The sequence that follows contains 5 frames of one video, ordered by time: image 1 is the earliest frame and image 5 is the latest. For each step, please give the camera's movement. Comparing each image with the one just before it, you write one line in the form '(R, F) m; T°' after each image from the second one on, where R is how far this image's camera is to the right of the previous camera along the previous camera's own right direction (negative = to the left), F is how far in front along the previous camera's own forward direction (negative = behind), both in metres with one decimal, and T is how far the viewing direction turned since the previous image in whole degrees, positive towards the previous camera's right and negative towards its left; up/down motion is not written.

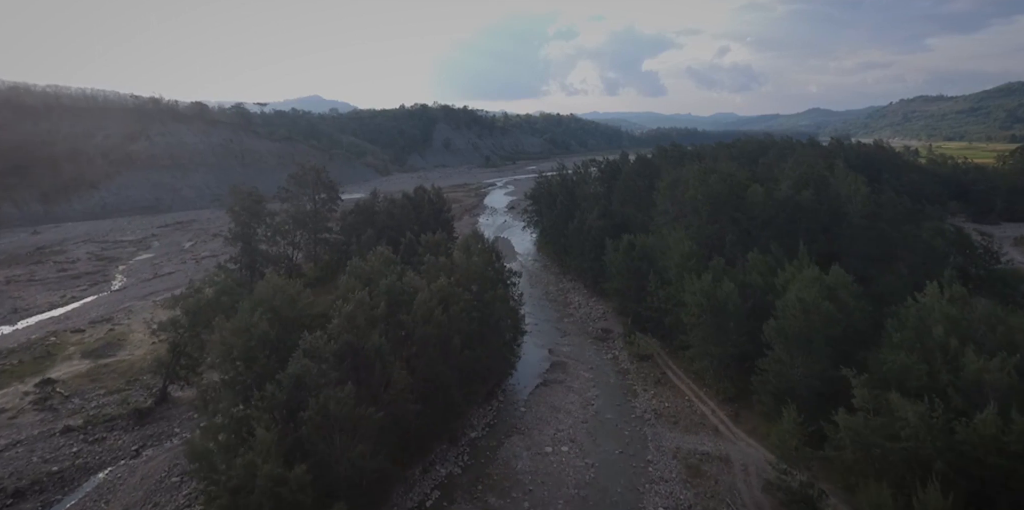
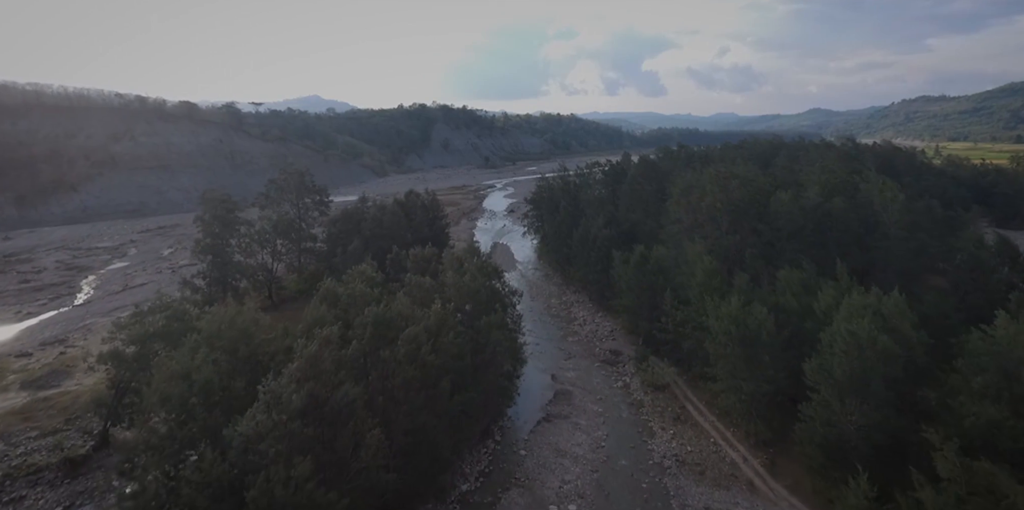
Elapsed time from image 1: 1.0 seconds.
(0.0, +3.1) m; 0°
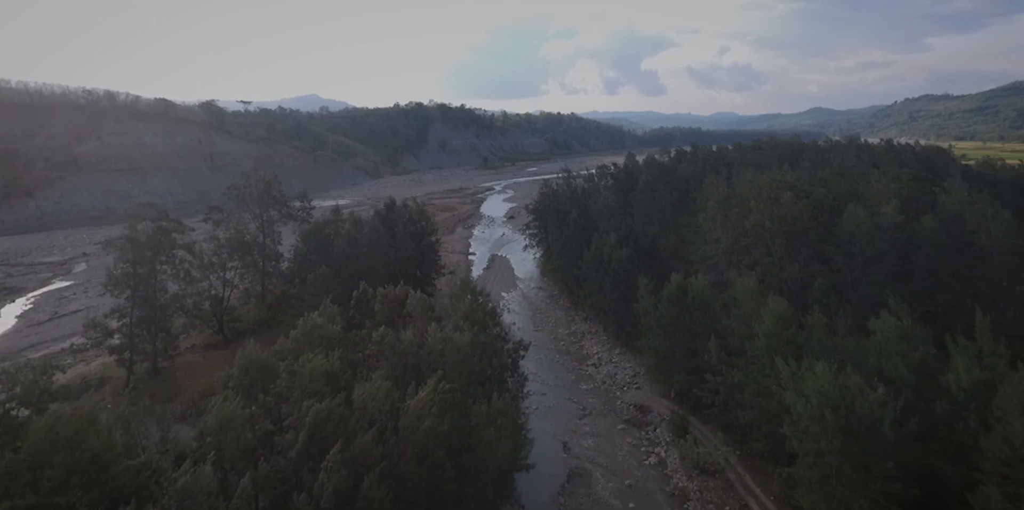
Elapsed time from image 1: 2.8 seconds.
(0.0, +6.0) m; 0°
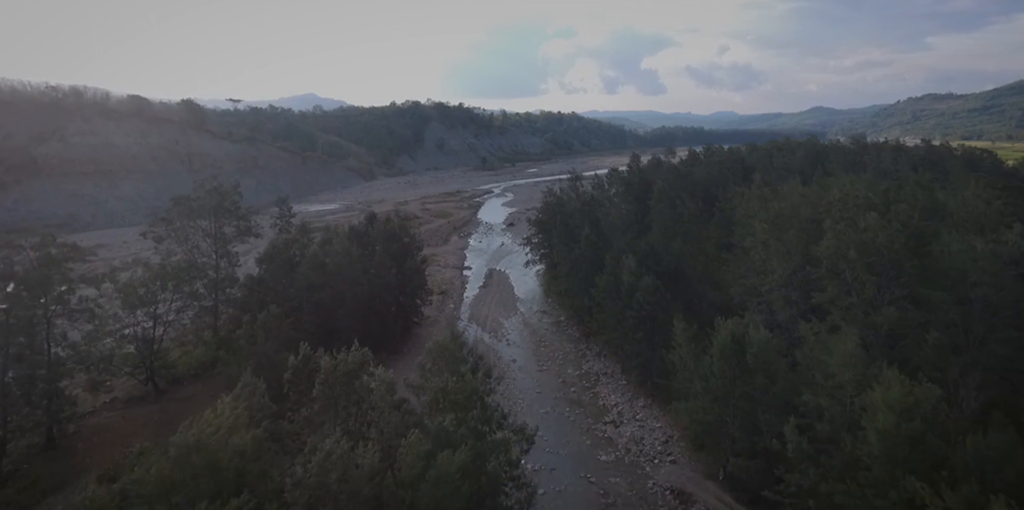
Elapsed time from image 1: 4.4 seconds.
(0.0, +5.6) m; 0°
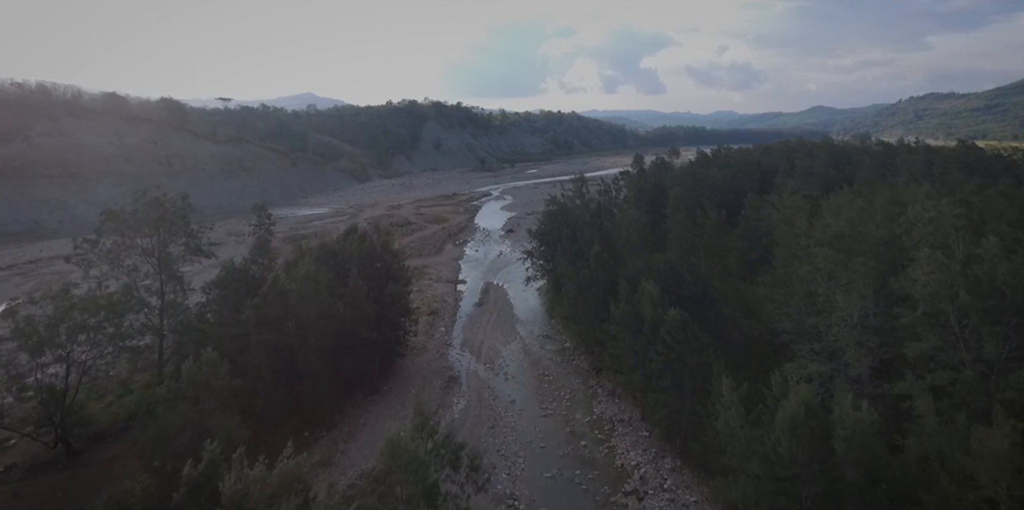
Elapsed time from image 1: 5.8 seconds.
(+0.1, +4.5) m; 0°
